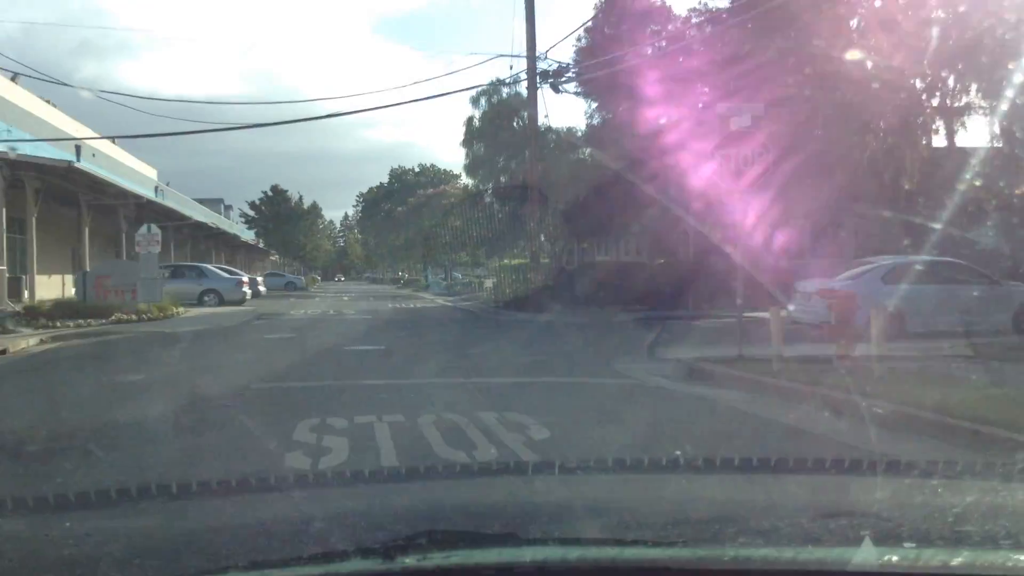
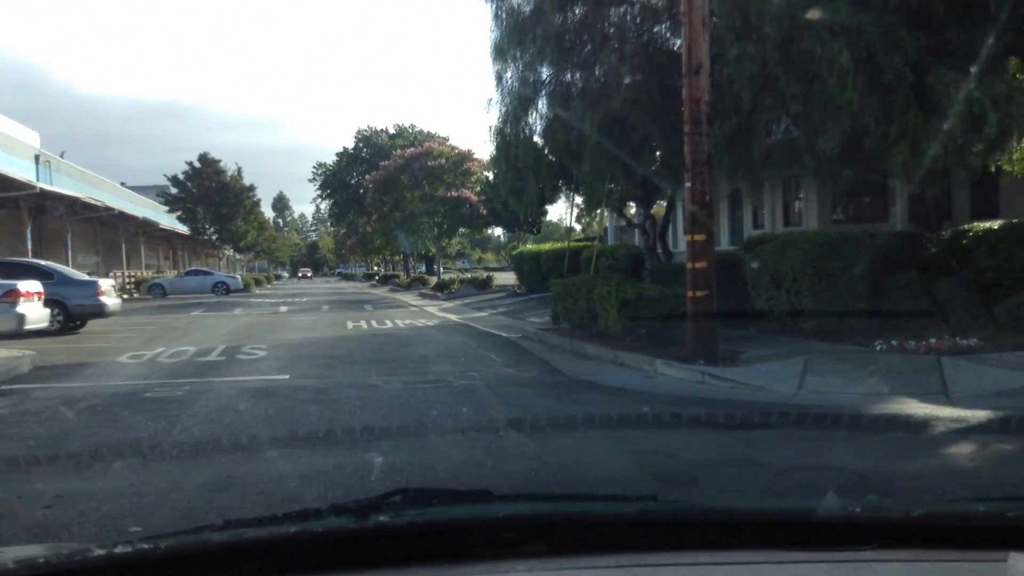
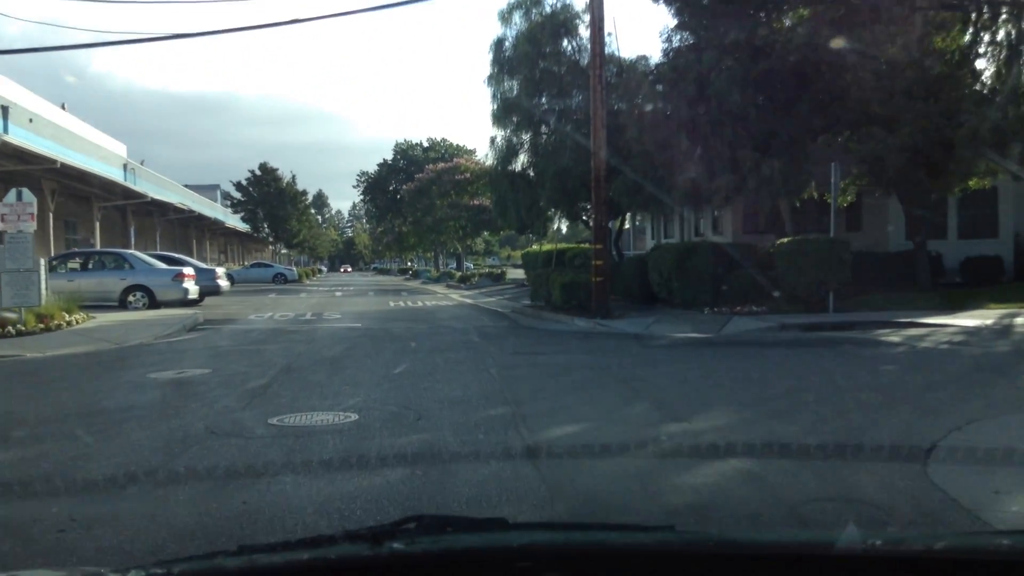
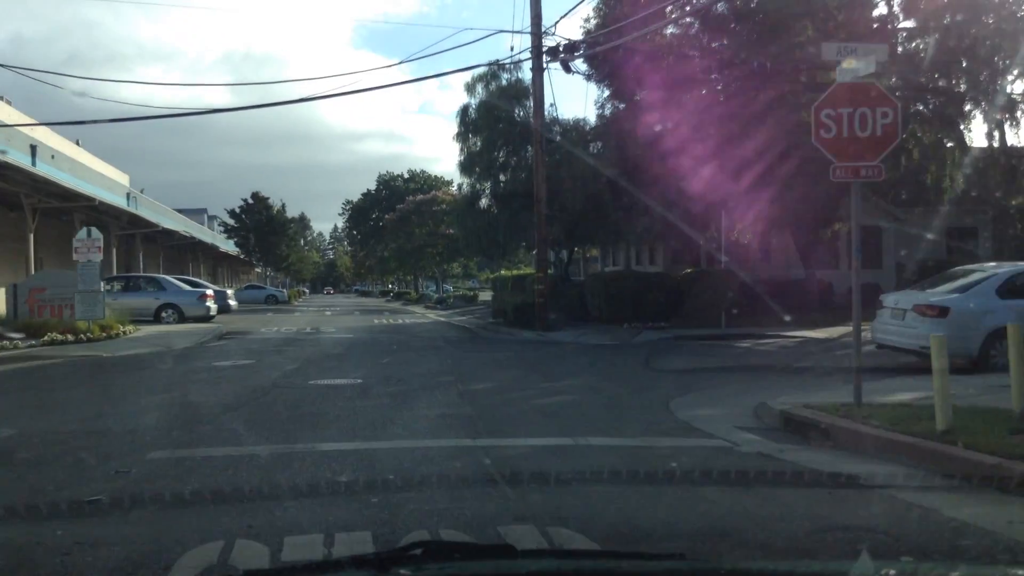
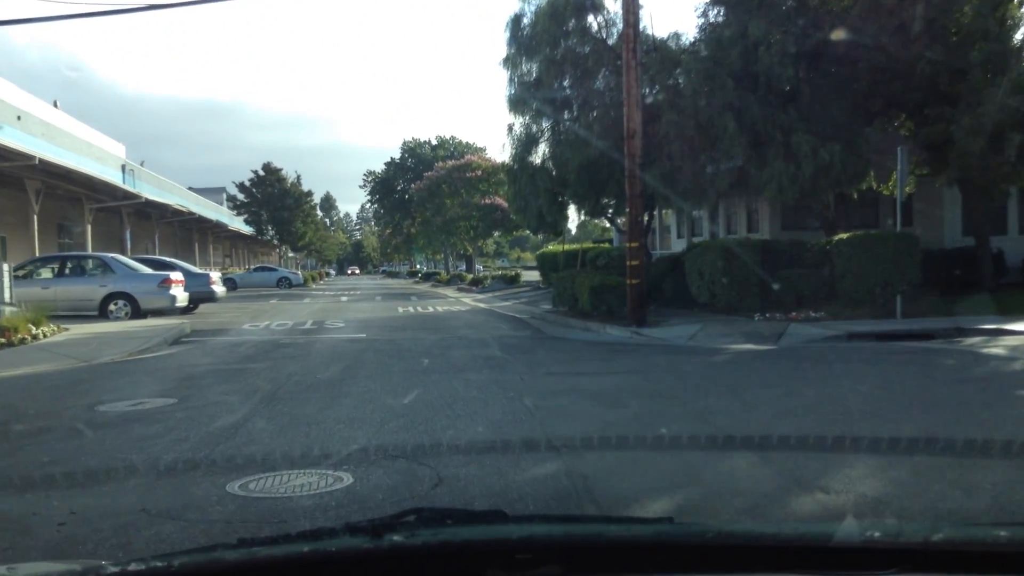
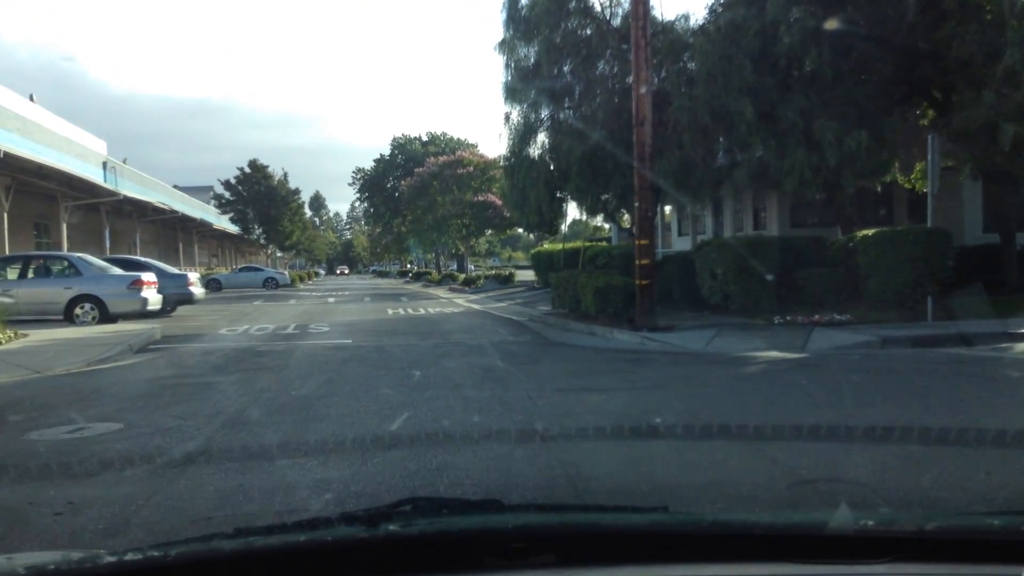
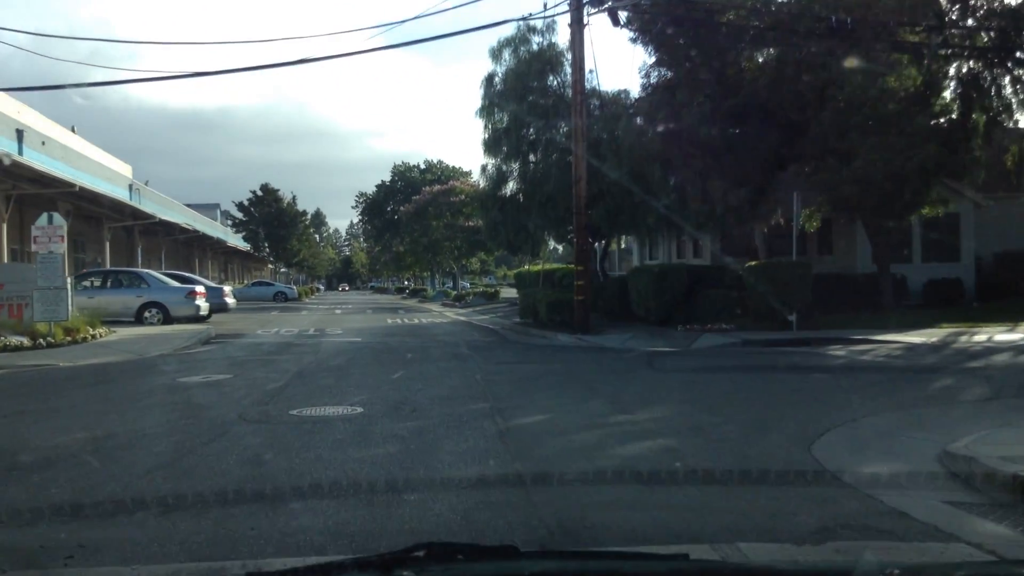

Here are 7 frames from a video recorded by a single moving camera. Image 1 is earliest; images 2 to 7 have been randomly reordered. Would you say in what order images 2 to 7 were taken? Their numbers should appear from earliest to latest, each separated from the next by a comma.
4, 7, 3, 5, 6, 2
